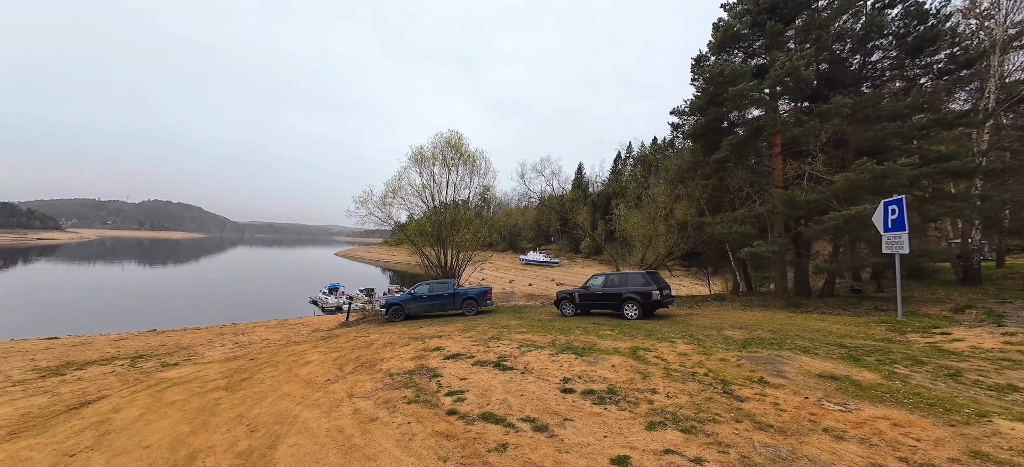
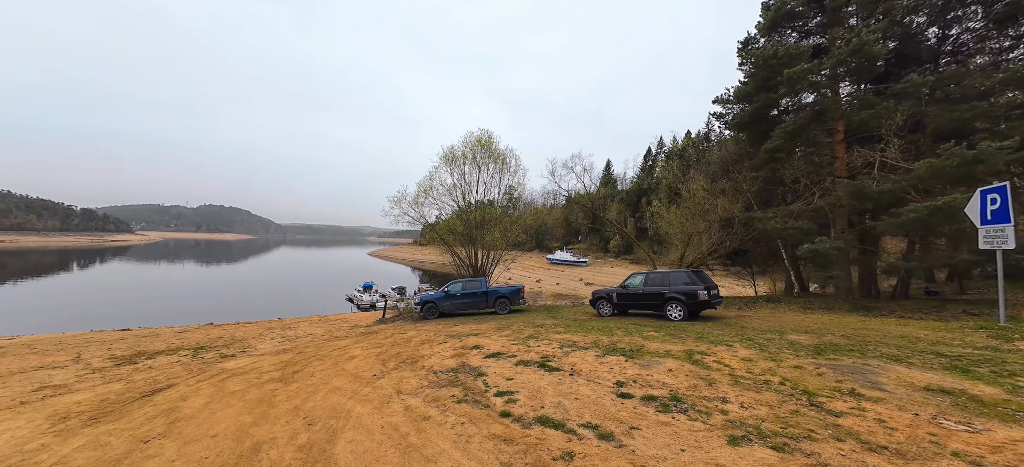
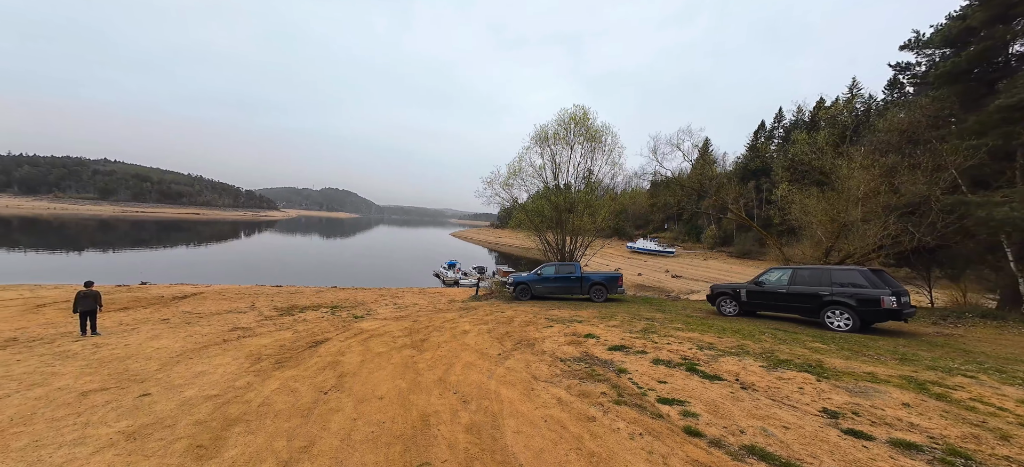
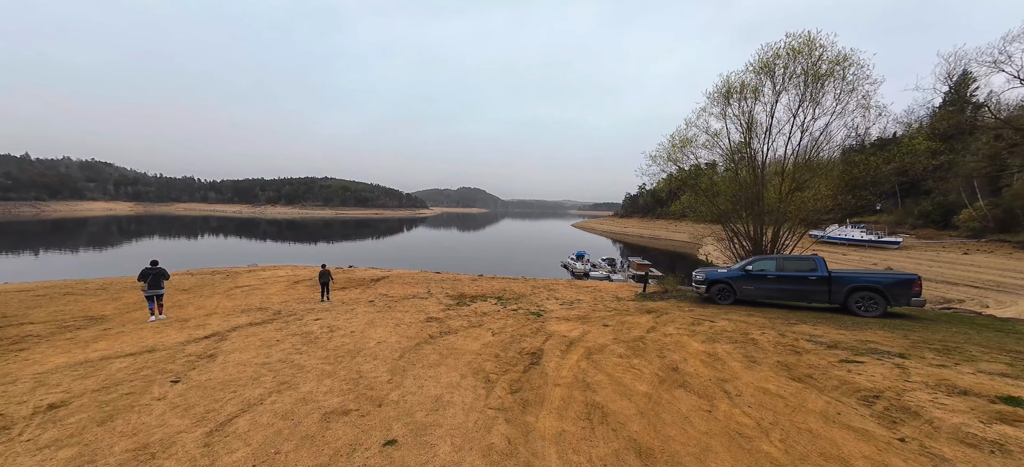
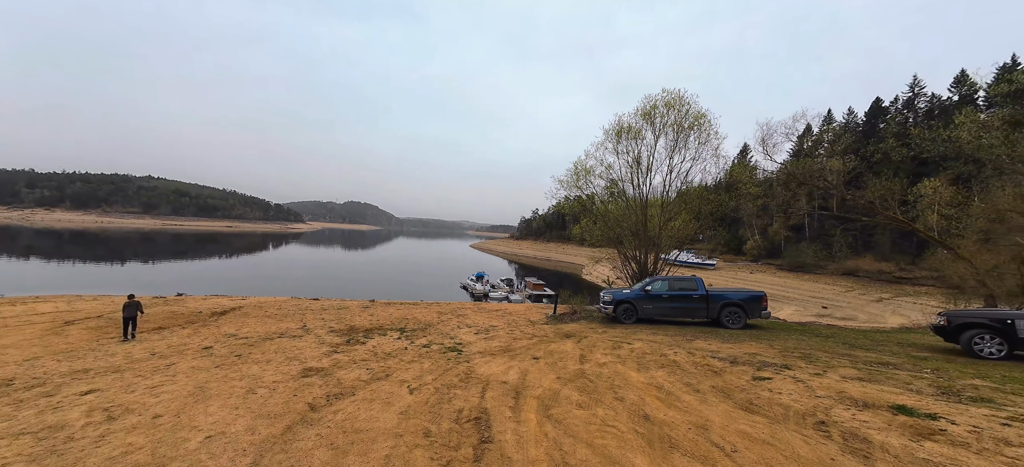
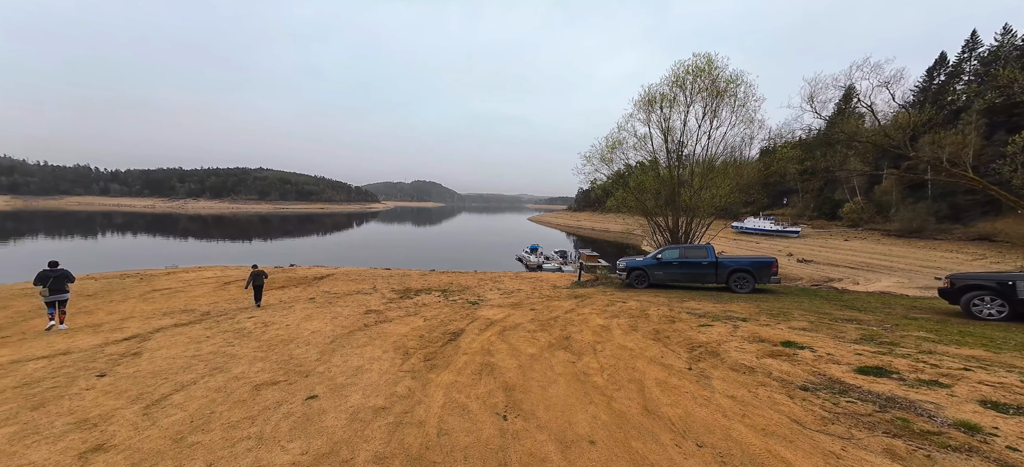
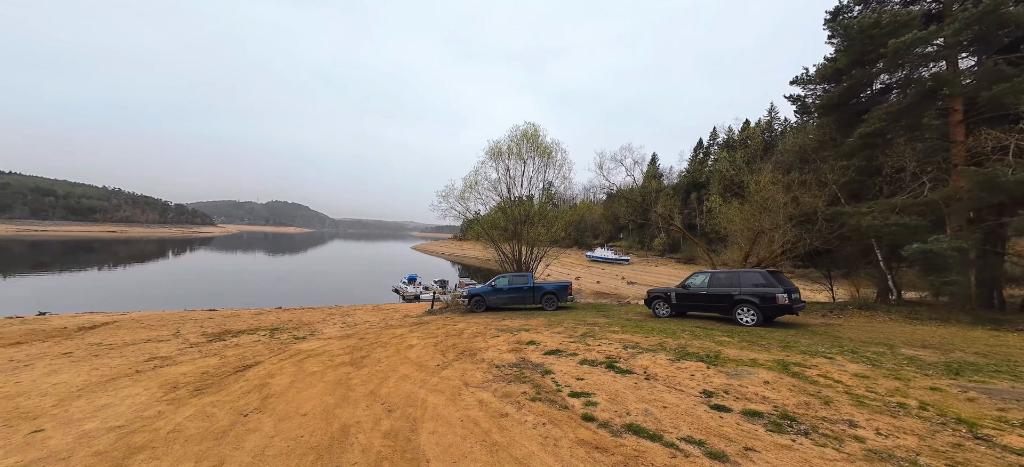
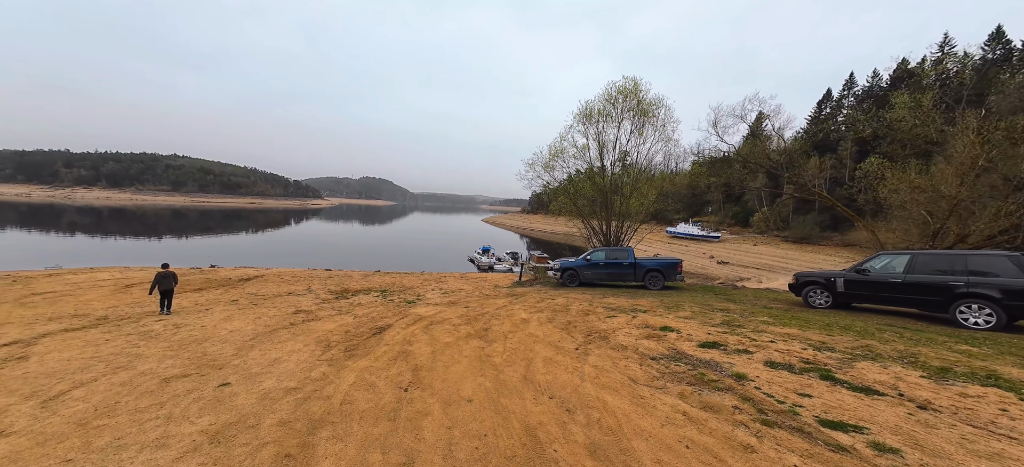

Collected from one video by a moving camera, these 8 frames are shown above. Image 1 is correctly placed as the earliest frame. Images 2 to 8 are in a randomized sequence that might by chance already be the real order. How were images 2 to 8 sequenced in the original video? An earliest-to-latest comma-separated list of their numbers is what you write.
2, 7, 3, 8, 6, 4, 5
